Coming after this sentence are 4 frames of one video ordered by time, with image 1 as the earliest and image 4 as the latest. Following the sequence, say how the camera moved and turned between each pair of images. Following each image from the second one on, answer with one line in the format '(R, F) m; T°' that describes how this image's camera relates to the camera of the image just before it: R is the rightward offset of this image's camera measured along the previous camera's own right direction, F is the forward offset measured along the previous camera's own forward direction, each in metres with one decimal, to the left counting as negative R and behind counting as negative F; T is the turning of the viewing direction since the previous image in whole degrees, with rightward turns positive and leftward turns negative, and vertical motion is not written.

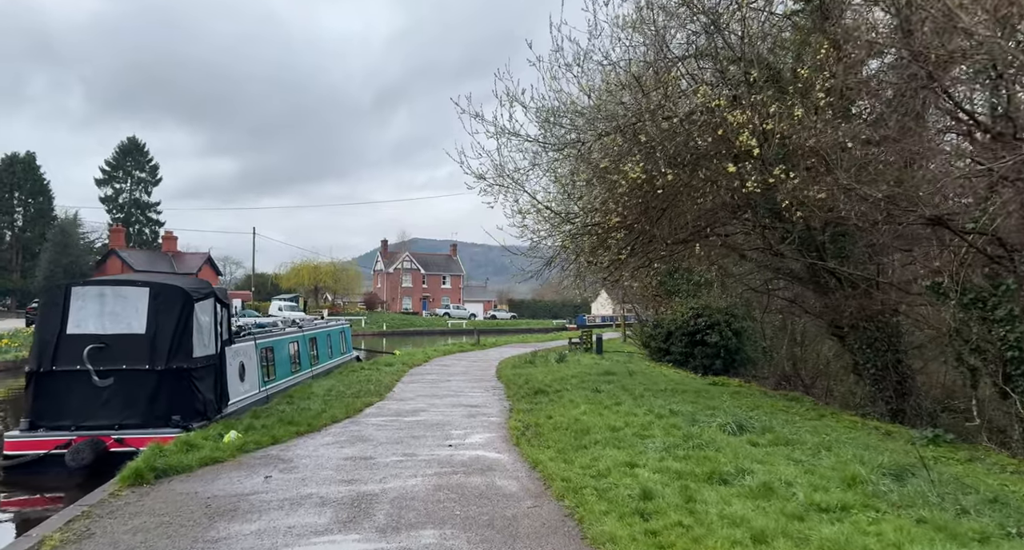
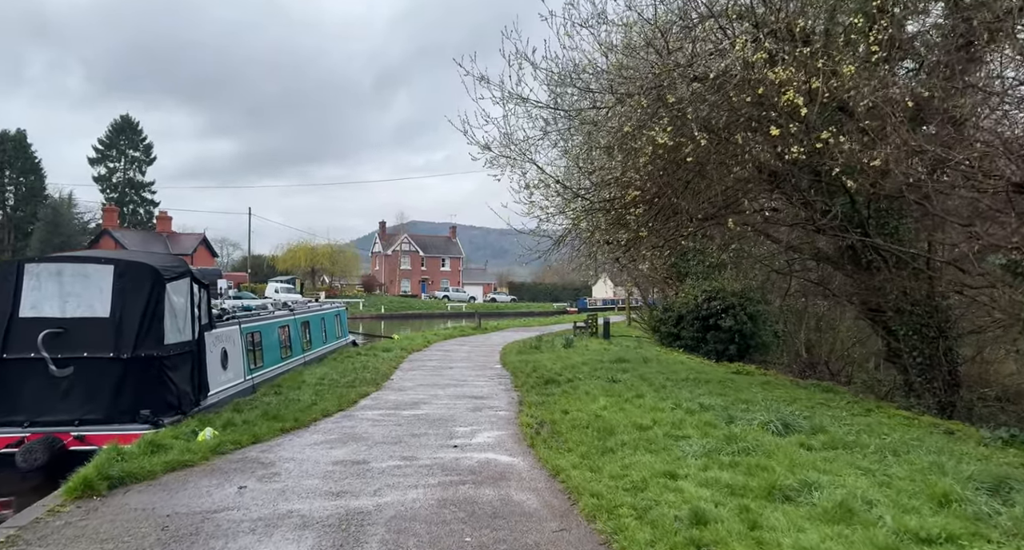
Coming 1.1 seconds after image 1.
(-0.2, +1.3) m; 0°
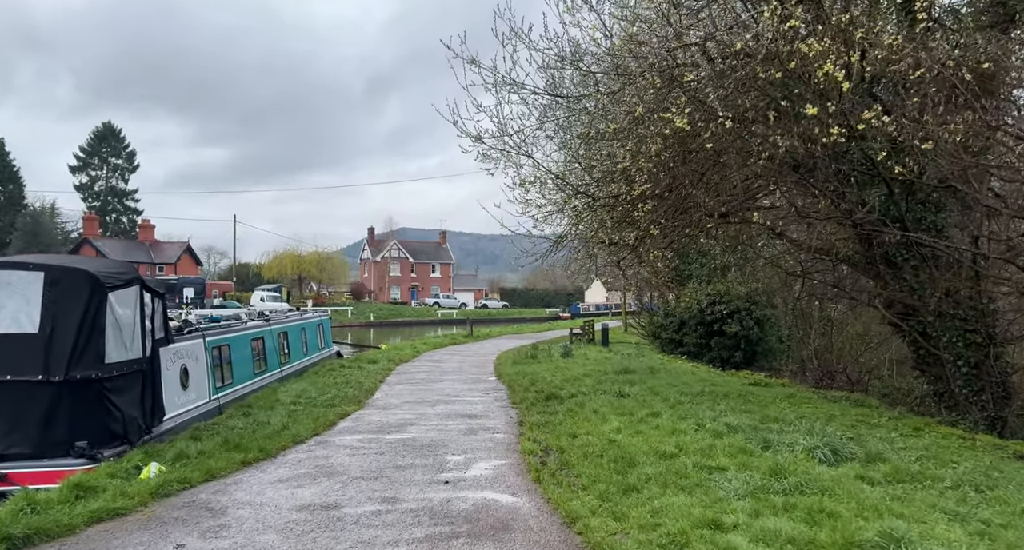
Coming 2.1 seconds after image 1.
(-0.1, +1.3) m; +1°
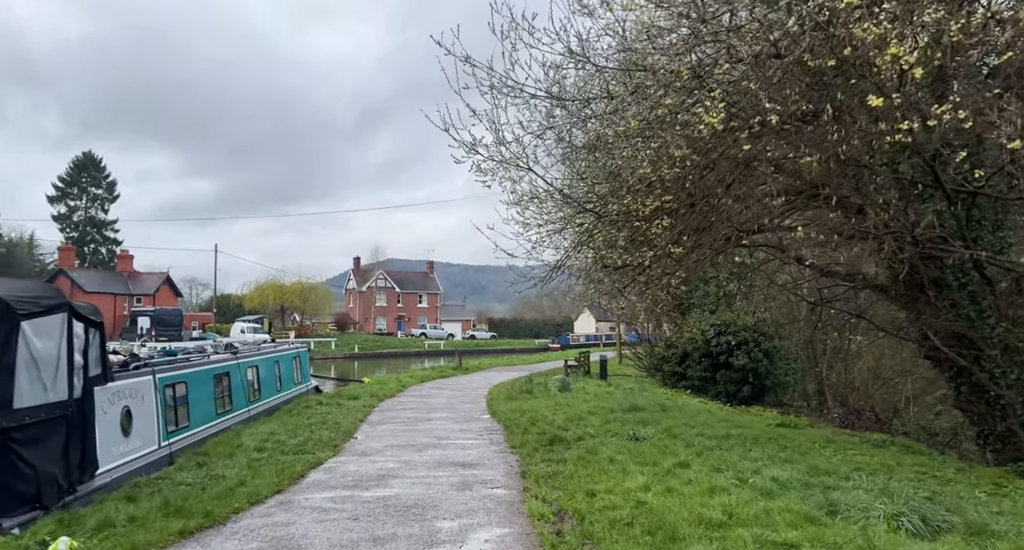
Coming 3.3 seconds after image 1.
(-0.2, +1.5) m; +1°
